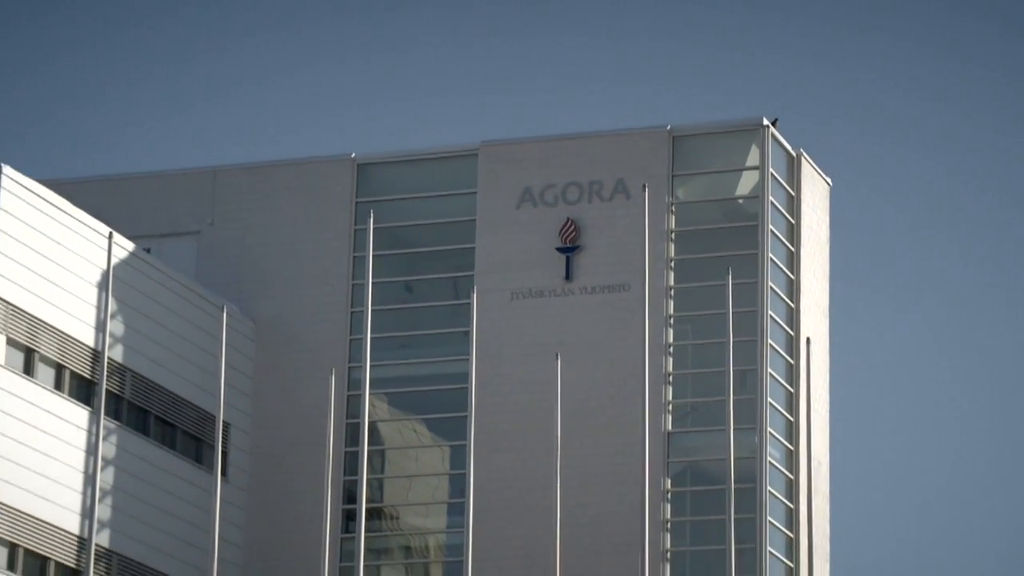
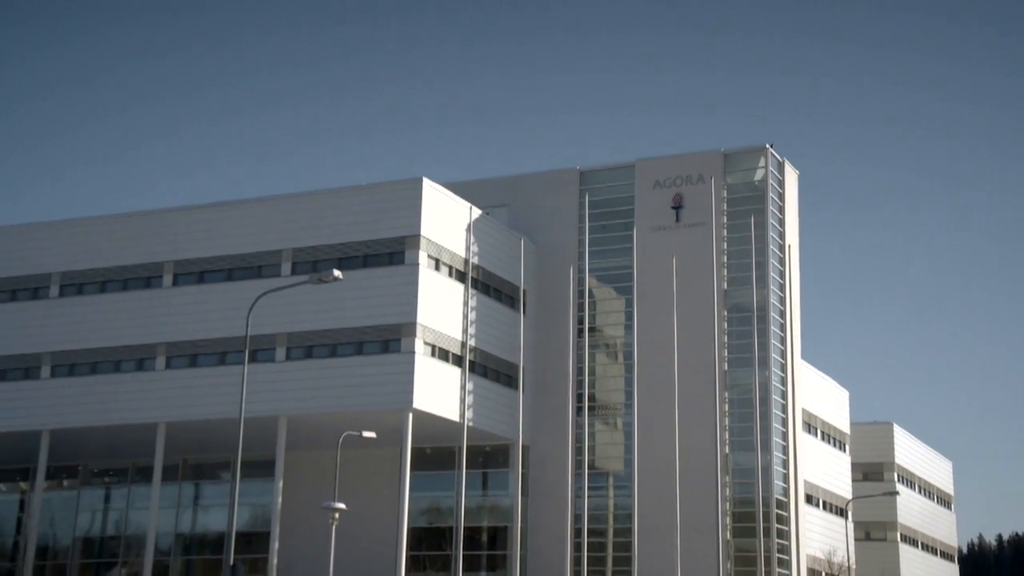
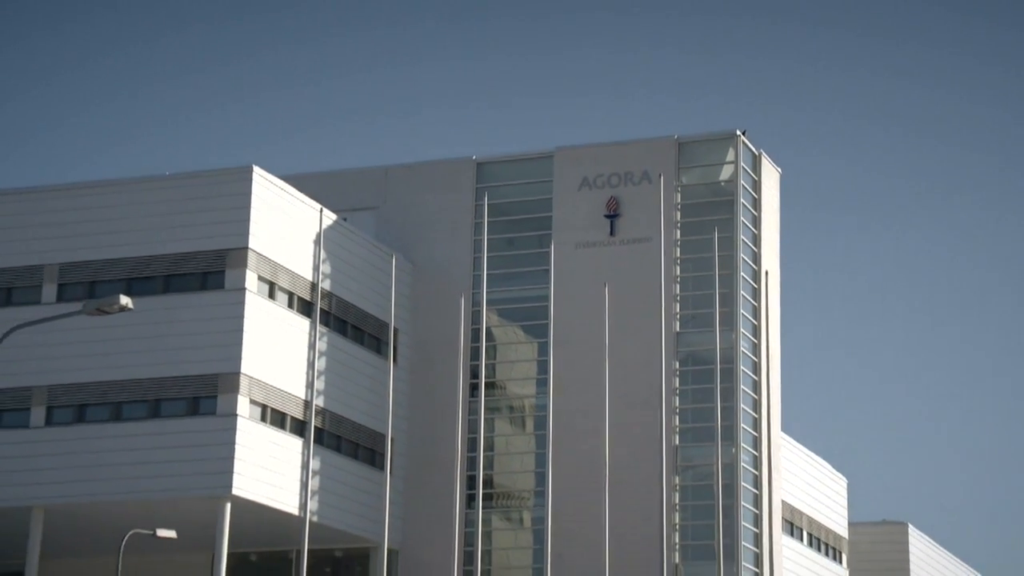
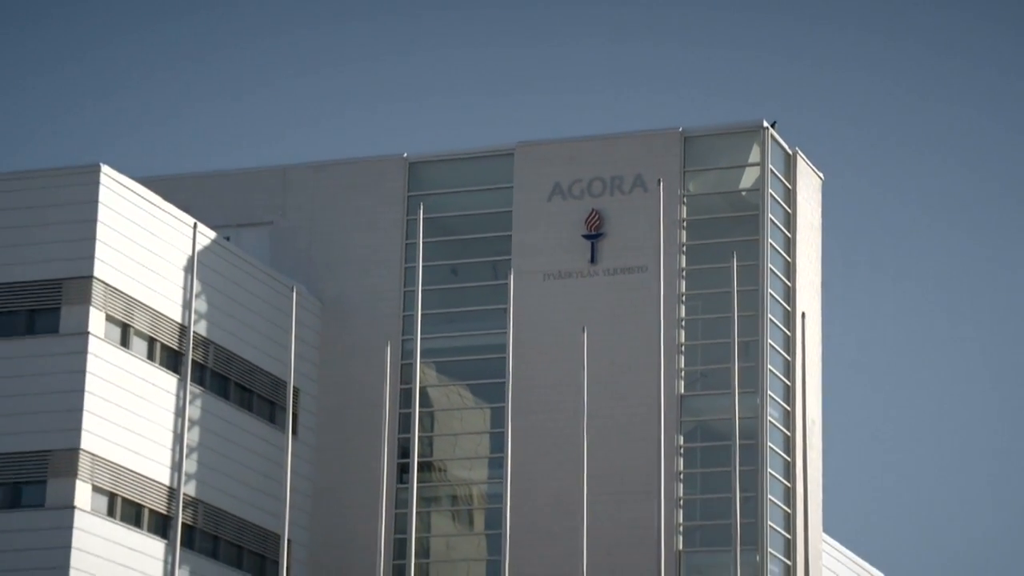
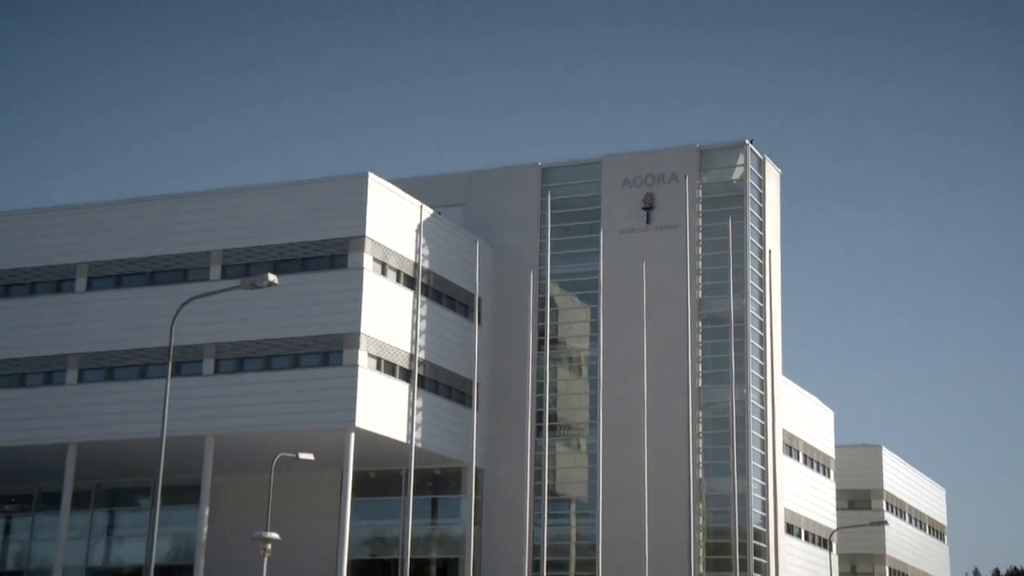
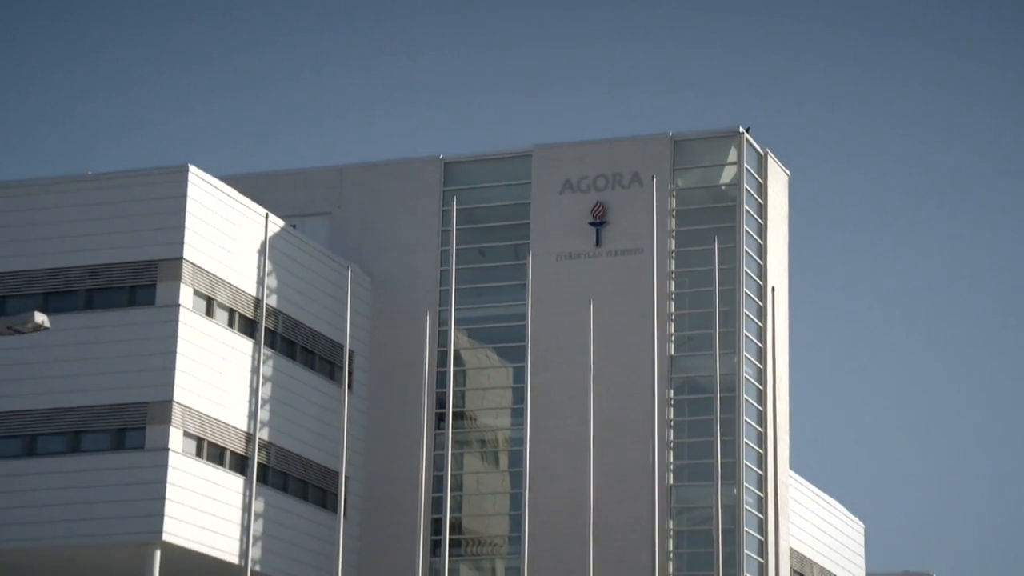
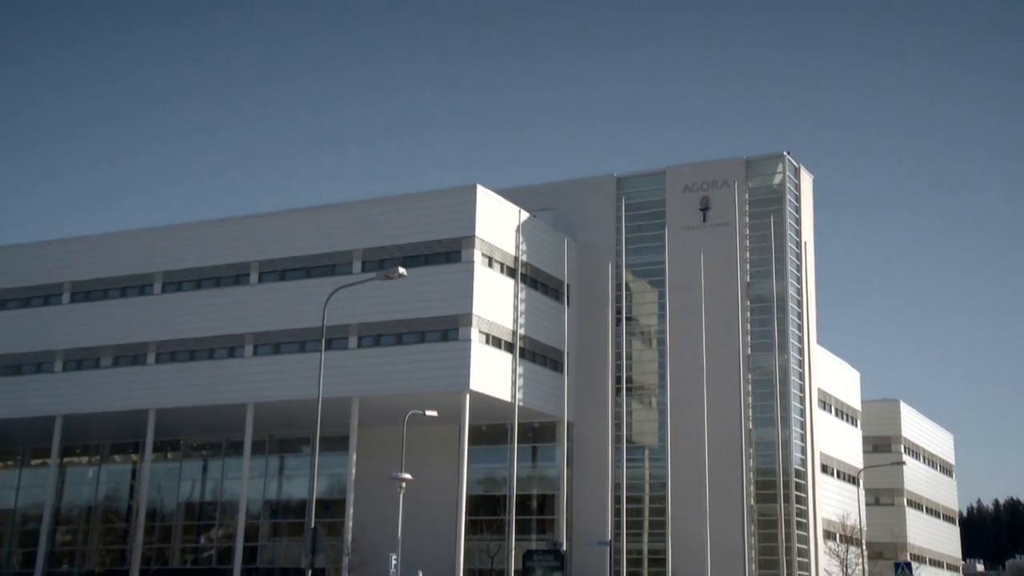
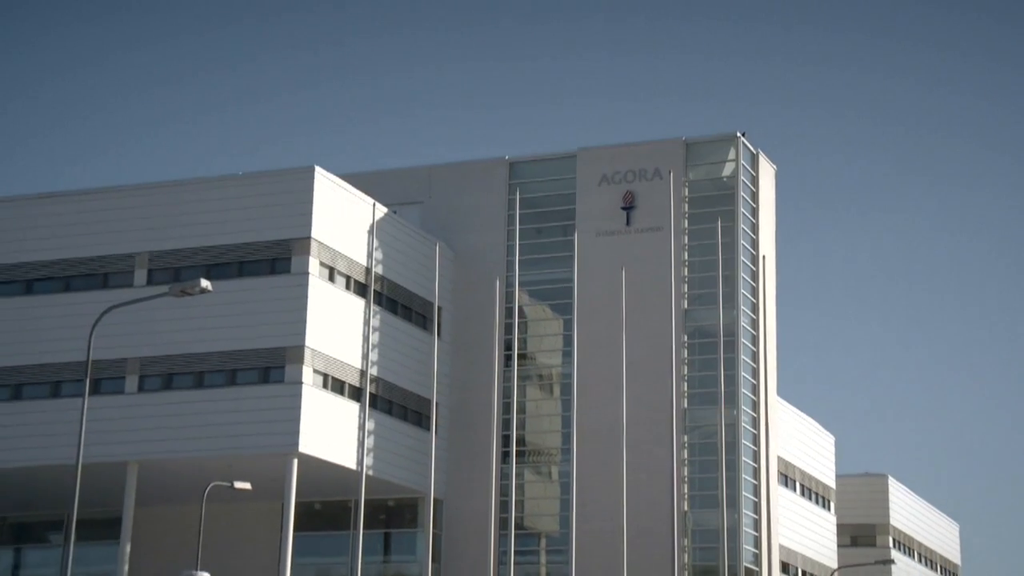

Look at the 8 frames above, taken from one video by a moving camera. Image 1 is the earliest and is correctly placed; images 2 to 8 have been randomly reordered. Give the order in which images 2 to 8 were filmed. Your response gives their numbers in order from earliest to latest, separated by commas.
4, 6, 3, 8, 5, 2, 7
